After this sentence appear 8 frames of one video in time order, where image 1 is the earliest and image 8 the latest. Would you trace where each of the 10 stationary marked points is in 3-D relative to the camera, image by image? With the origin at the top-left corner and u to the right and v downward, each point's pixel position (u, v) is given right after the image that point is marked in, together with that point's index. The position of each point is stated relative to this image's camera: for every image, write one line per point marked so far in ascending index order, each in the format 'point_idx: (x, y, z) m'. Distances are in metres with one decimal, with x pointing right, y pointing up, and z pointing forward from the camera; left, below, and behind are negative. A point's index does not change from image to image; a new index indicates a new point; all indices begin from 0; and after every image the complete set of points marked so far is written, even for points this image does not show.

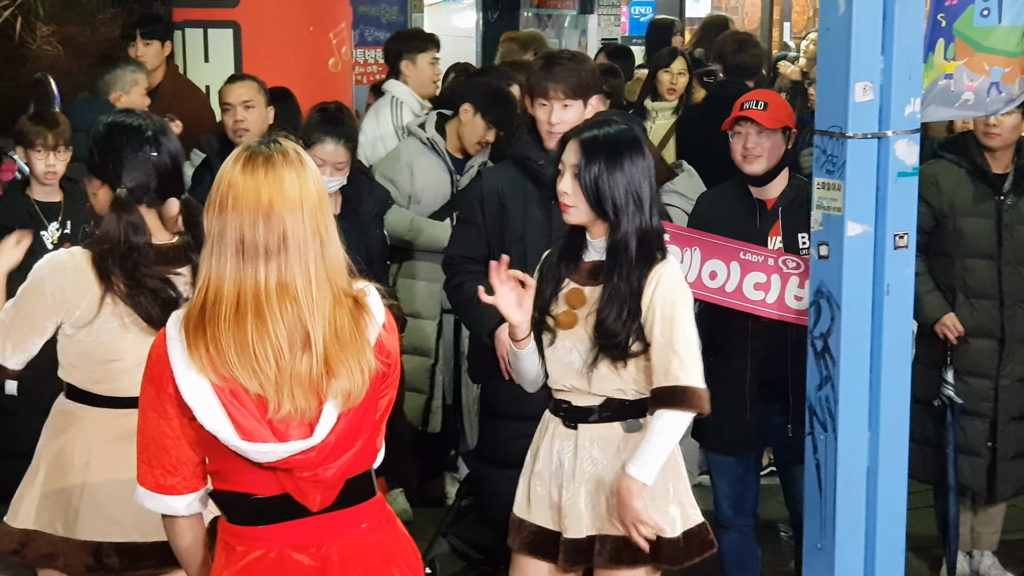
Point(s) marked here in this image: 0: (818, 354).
0: (+0.9, -0.2, +3.5) m
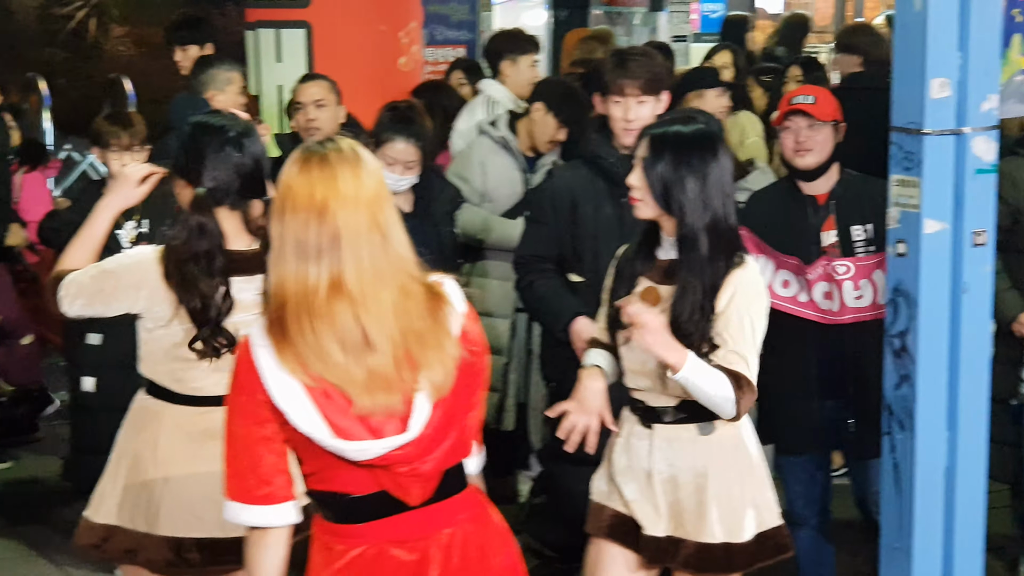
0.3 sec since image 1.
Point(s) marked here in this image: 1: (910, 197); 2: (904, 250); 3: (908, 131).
0: (+1.1, -0.2, +3.5) m
1: (+1.1, +0.3, +3.4) m
2: (+1.1, +0.1, +3.4) m
3: (+1.1, +0.4, +3.4) m
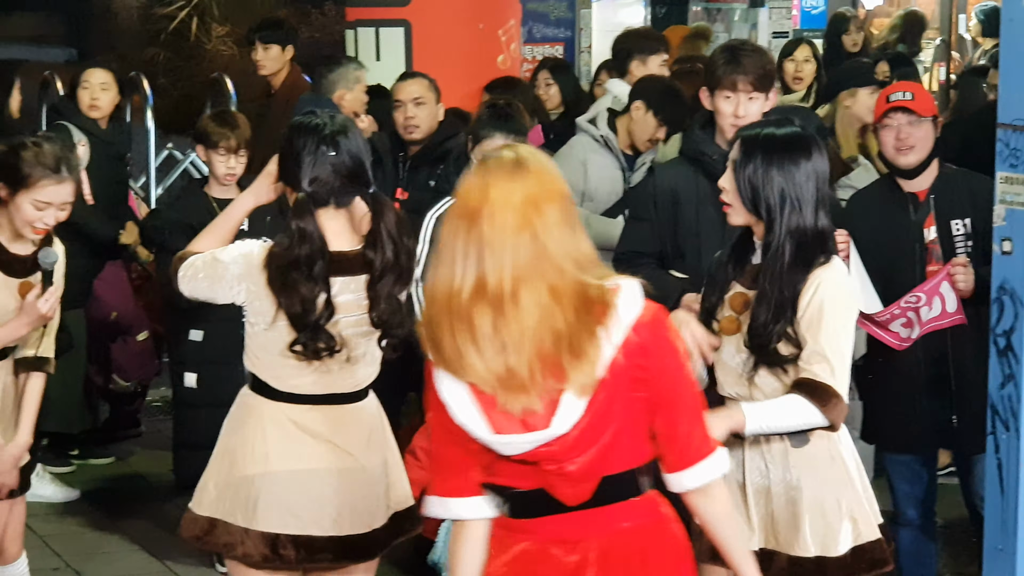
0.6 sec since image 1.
0: (+1.5, -0.2, +3.4) m
1: (+1.5, +0.3, +3.3) m
2: (+1.5, +0.1, +3.4) m
3: (+1.5, +0.4, +3.3) m
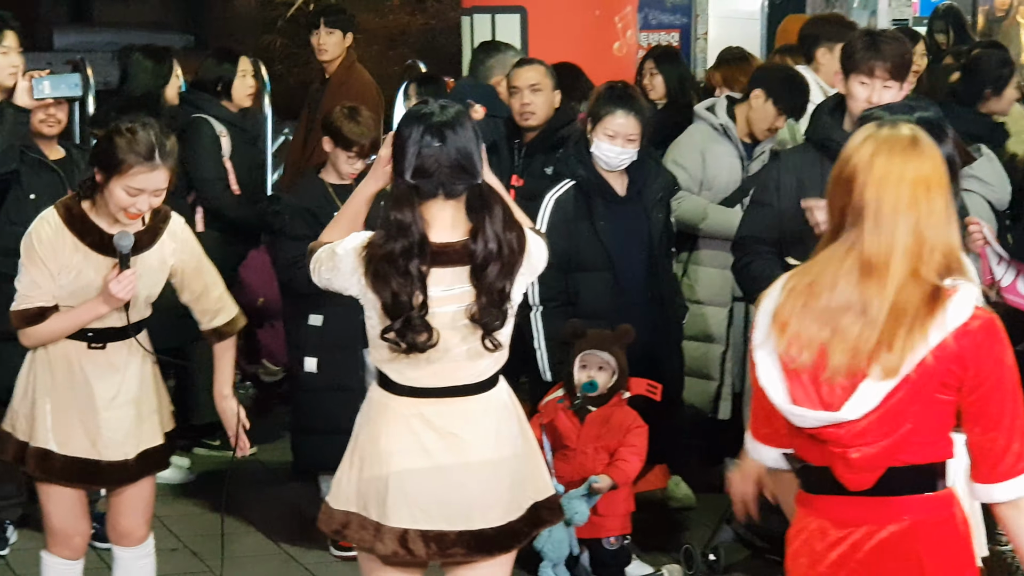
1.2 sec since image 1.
0: (+1.8, -0.2, +3.4) m
1: (+1.9, +0.3, +3.2) m
2: (+1.9, +0.1, +3.3) m
3: (+1.9, +0.5, +3.2) m
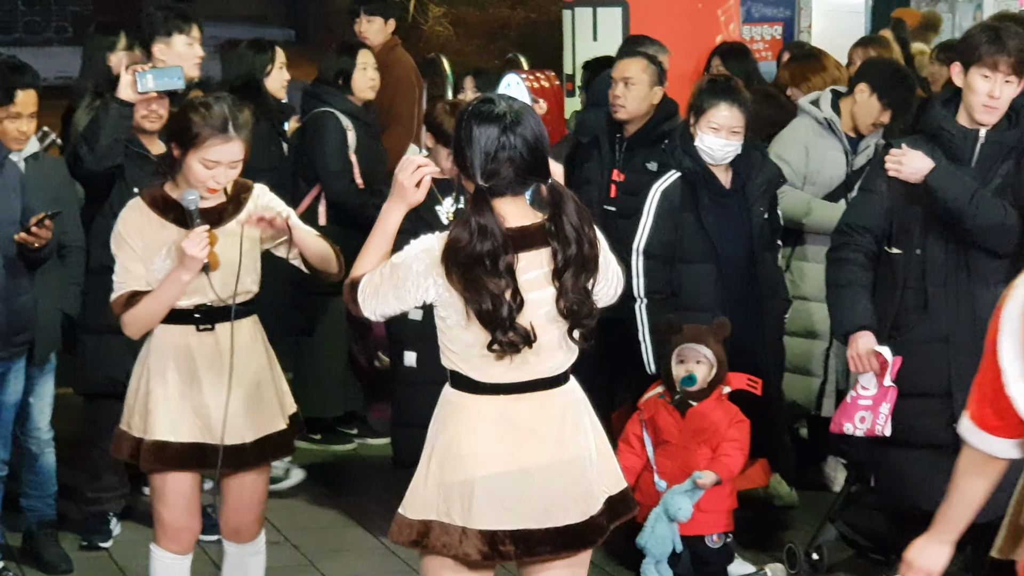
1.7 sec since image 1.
0: (+2.2, -0.2, +3.3) m
1: (+2.2, +0.3, +3.2) m
2: (+2.2, +0.1, +3.2) m
3: (+2.2, +0.5, +3.2) m
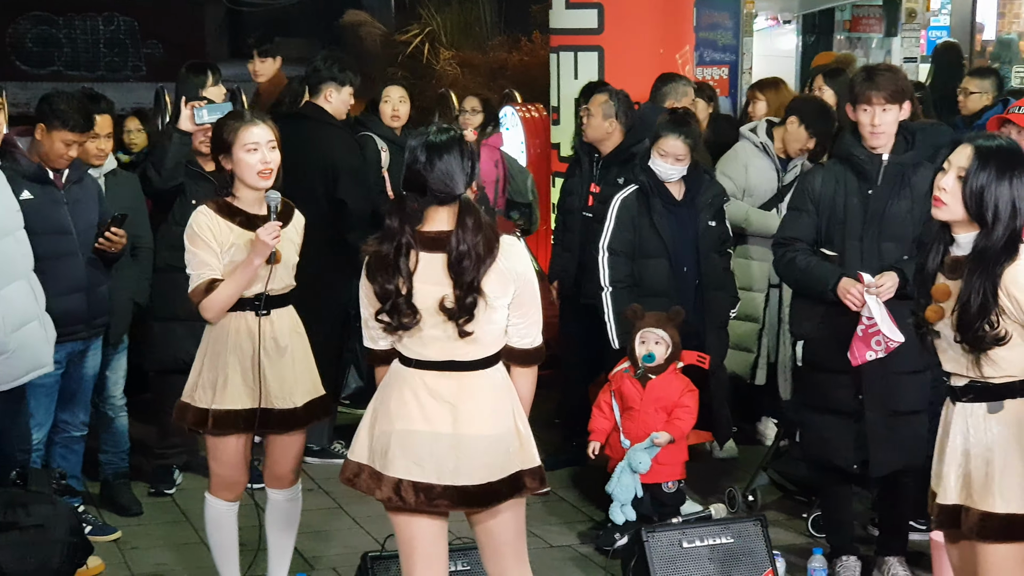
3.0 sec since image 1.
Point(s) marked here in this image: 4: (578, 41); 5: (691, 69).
0: (+2.2, -0.1, +4.3) m
1: (+2.2, +0.3, +4.2) m
2: (+2.2, +0.2, +4.2) m
3: (+2.2, +0.5, +4.2) m
4: (+0.4, +1.5, +7.4) m
5: (+1.1, +1.4, +7.7) m
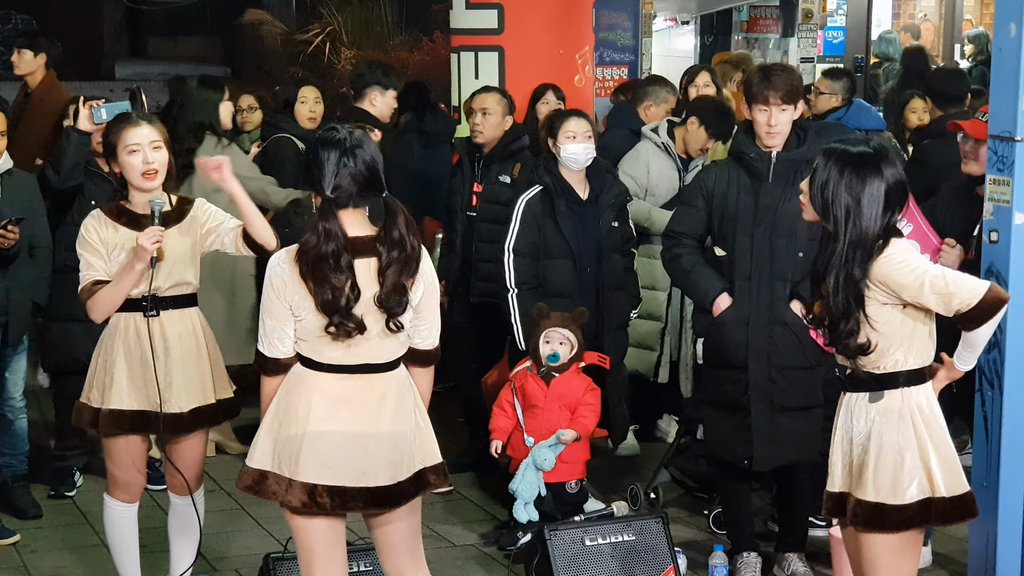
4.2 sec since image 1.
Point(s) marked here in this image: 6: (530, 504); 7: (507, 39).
0: (+1.8, -0.1, +4.4) m
1: (+1.8, +0.4, +4.3) m
2: (+1.8, +0.2, +4.3) m
3: (+1.8, +0.5, +4.3) m
4: (-0.2, +1.5, +7.4) m
5: (+0.6, +1.4, +7.7) m
6: (+0.1, -1.0, +5.4) m
7: (0.0, +1.5, +7.4) m
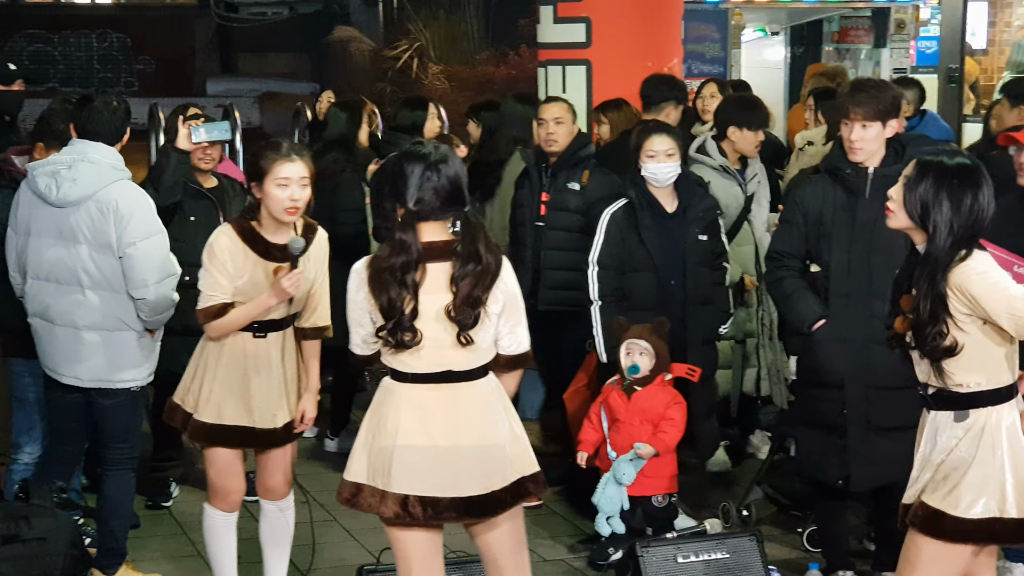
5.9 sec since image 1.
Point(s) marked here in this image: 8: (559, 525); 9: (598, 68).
0: (+2.1, -0.2, +4.3) m
1: (+2.1, +0.3, +4.2) m
2: (+2.1, +0.1, +4.2) m
3: (+2.1, +0.5, +4.2) m
4: (+0.3, +1.4, +7.4) m
5: (+1.1, +1.4, +7.7) m
6: (+0.5, -1.0, +5.4) m
7: (+0.5, +1.5, +7.4) m
8: (+0.2, -1.2, +6.0) m
9: (+0.5, +1.4, +7.4) m
